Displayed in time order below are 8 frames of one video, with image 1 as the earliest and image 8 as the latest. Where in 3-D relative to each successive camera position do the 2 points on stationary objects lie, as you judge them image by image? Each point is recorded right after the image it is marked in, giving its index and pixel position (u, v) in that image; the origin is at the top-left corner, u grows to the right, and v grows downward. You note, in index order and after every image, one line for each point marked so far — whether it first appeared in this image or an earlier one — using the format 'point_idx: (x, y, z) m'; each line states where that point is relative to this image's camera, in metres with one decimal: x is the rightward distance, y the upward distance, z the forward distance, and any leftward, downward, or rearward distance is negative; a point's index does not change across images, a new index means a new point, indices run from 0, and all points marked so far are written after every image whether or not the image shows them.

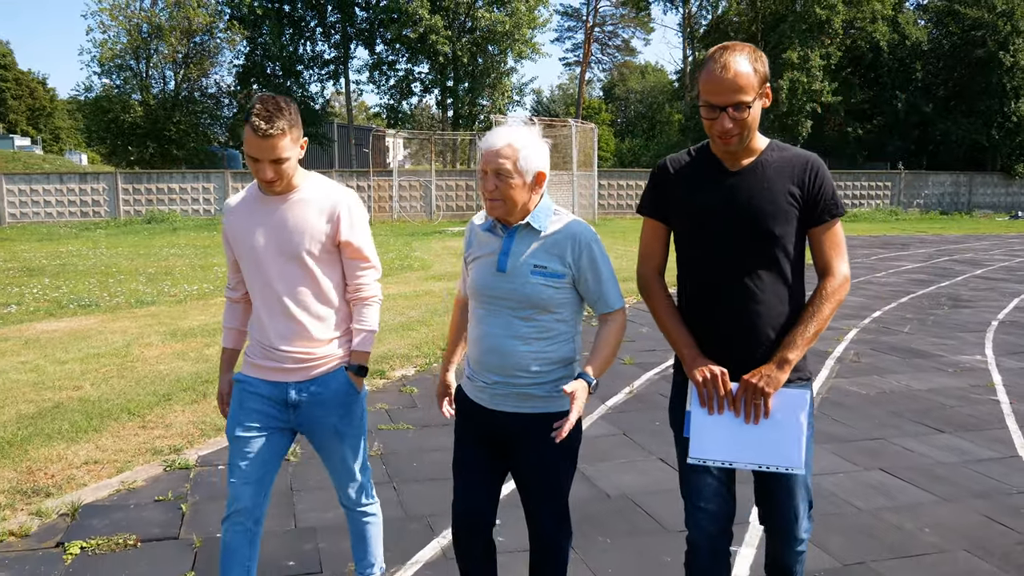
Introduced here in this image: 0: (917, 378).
0: (+3.5, -0.7, +6.7) m
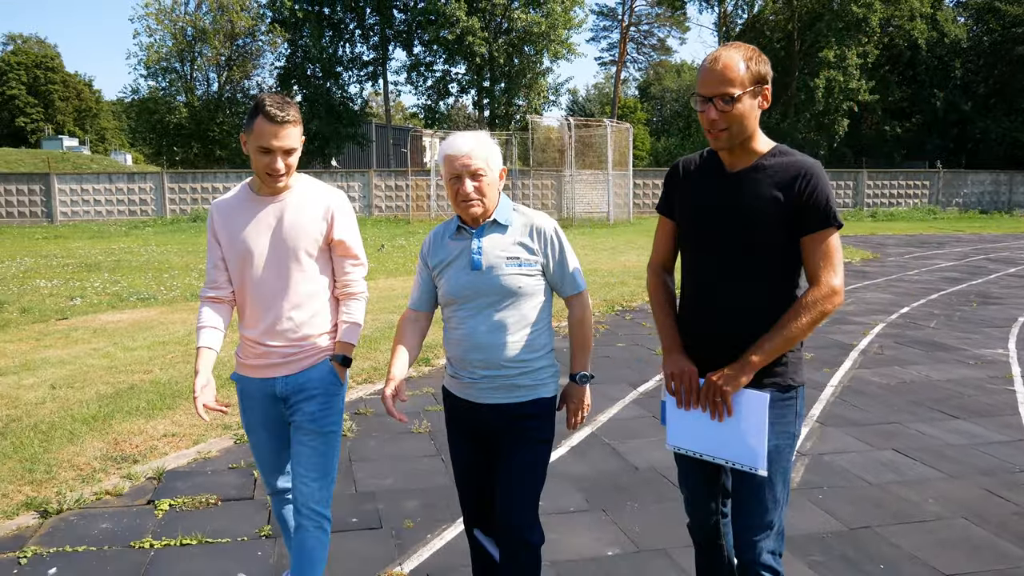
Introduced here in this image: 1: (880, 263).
0: (+3.8, -0.7, +6.9) m
1: (+7.1, +0.5, +14.6) m
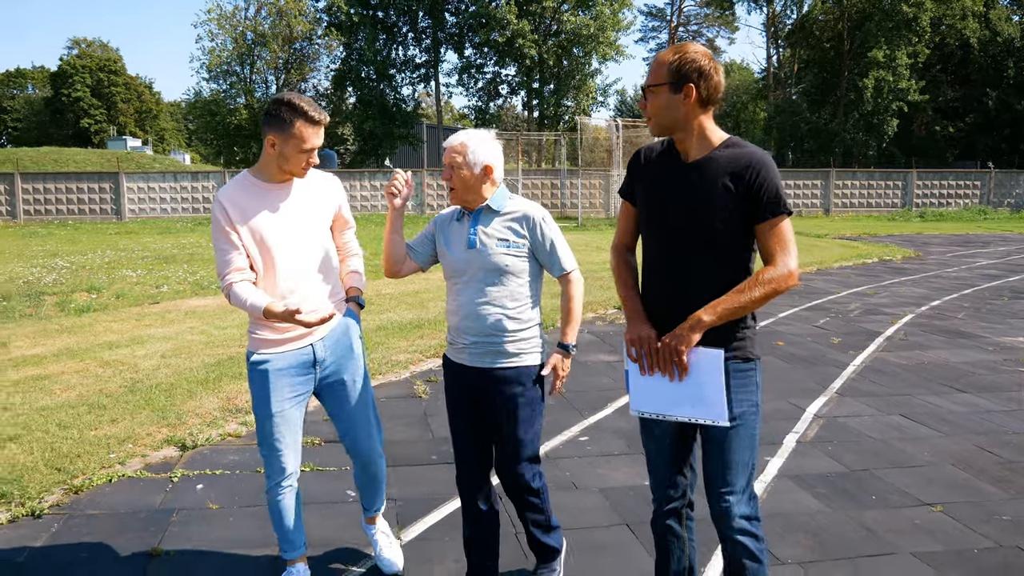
0: (+4.3, -0.6, +7.4) m
1: (+8.1, +0.6, +14.9) m
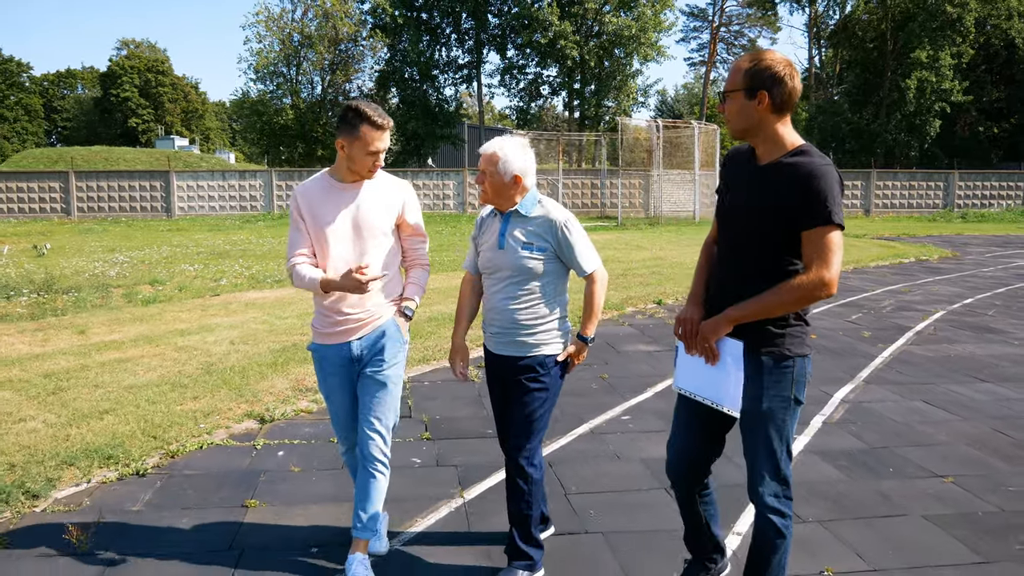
0: (+4.8, -0.6, +7.7) m
1: (+8.9, +0.5, +15.0) m
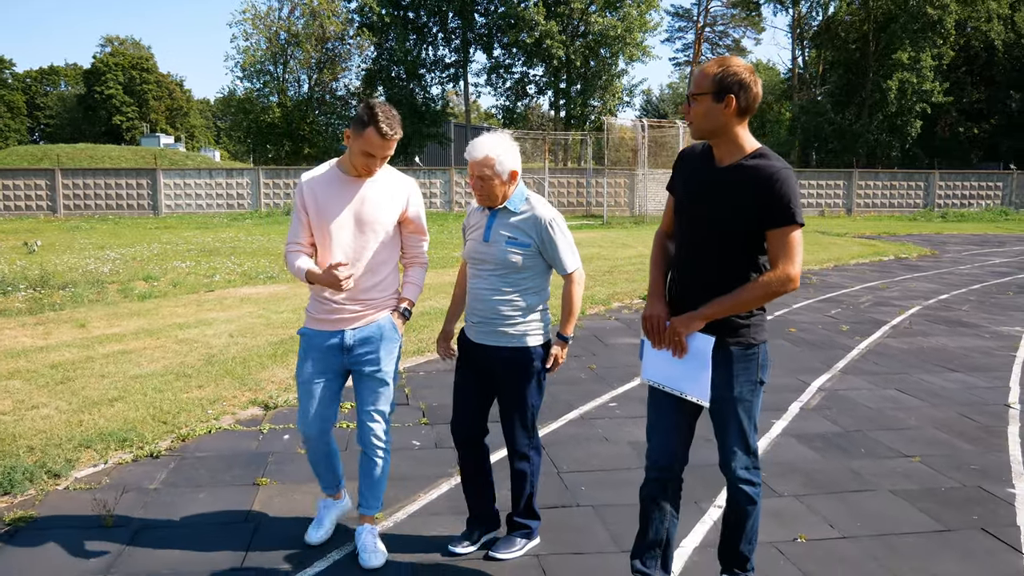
0: (+4.7, -0.5, +8.0) m
1: (+8.7, +0.6, +15.4) m
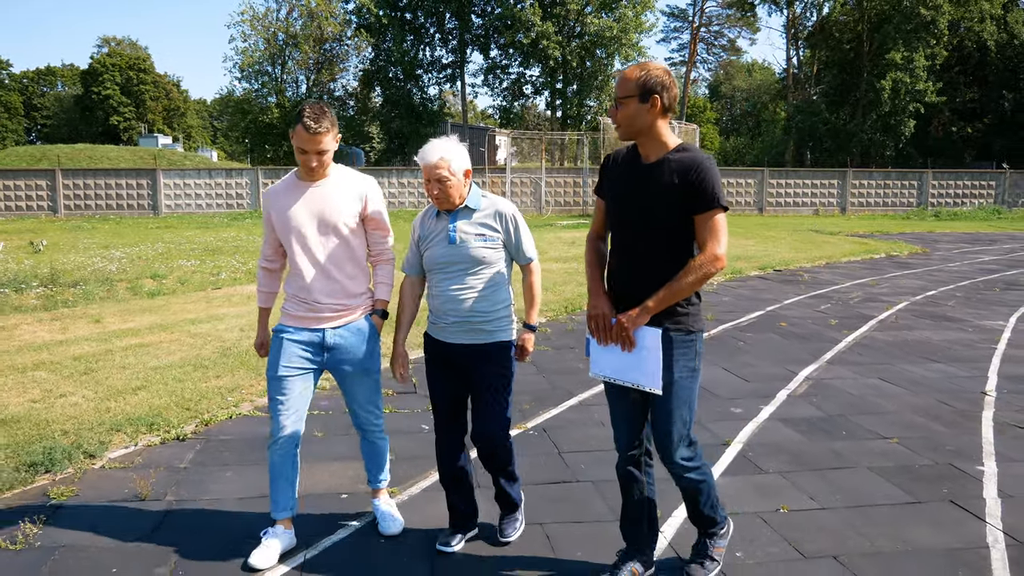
0: (+4.7, -0.5, +8.3) m
1: (+8.6, +0.7, +15.7) m
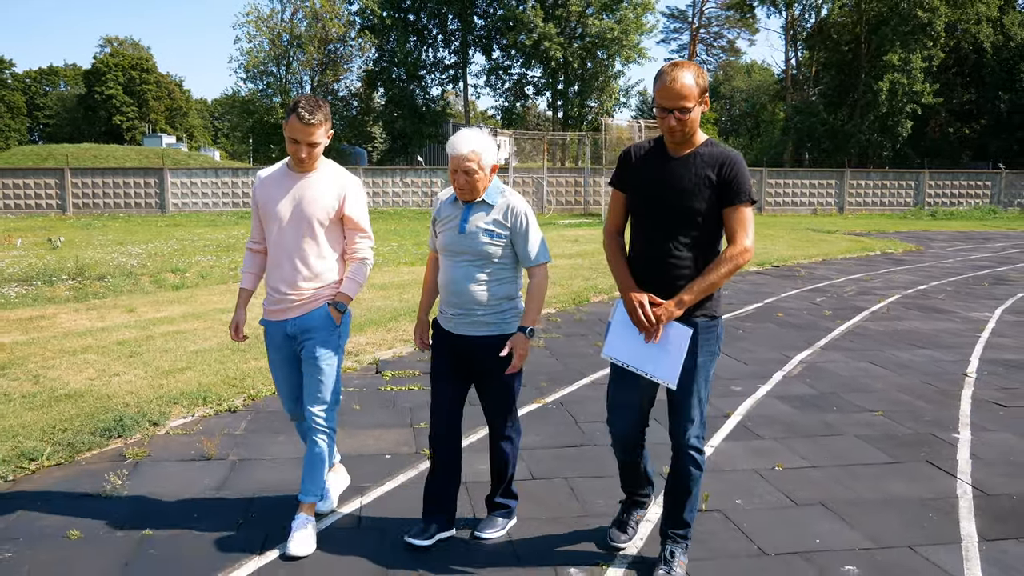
0: (+4.9, -0.4, +8.8) m
1: (+8.8, +0.8, +16.3) m
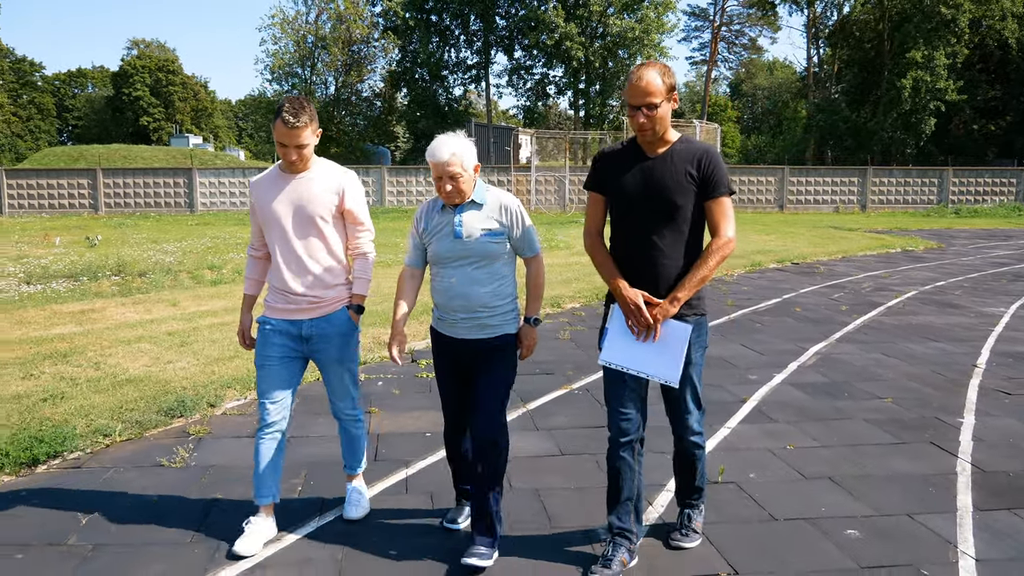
0: (+5.2, -0.3, +9.1) m
1: (+9.3, +0.8, +16.4) m
